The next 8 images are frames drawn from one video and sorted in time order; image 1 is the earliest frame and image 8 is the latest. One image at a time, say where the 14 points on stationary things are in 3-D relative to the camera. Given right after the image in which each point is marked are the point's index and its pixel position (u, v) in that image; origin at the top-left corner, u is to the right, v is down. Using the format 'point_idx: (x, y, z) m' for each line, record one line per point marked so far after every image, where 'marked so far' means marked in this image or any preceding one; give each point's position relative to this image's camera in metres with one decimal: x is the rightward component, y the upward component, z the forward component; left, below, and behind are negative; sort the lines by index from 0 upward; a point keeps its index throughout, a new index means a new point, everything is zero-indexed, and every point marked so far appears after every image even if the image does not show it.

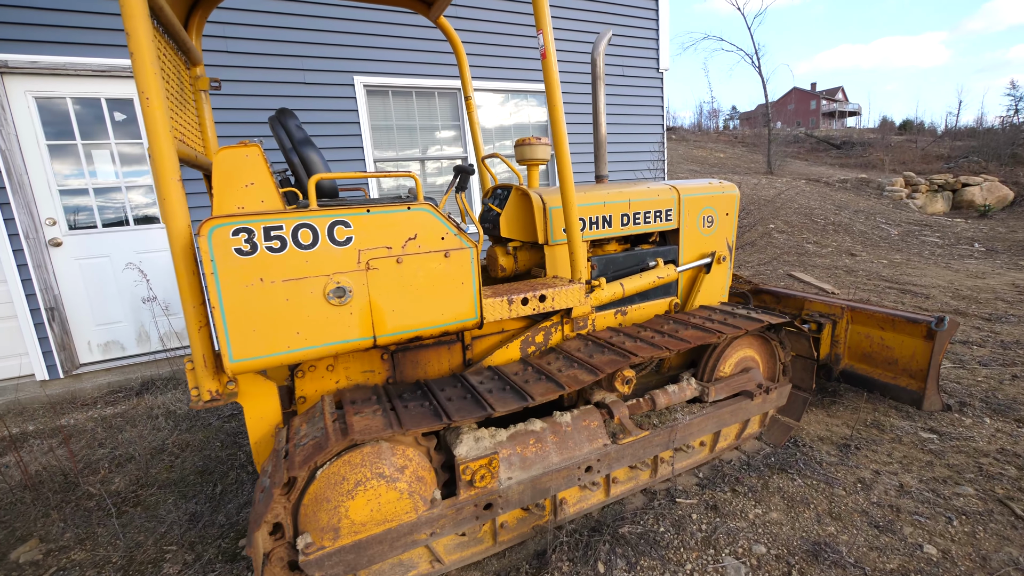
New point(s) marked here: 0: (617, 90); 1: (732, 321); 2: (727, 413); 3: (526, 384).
0: (+1.5, +2.9, +6.3) m
1: (+1.3, -0.2, +2.6) m
2: (+1.3, -0.7, +2.6) m
3: (+0.1, -0.5, +2.0) m
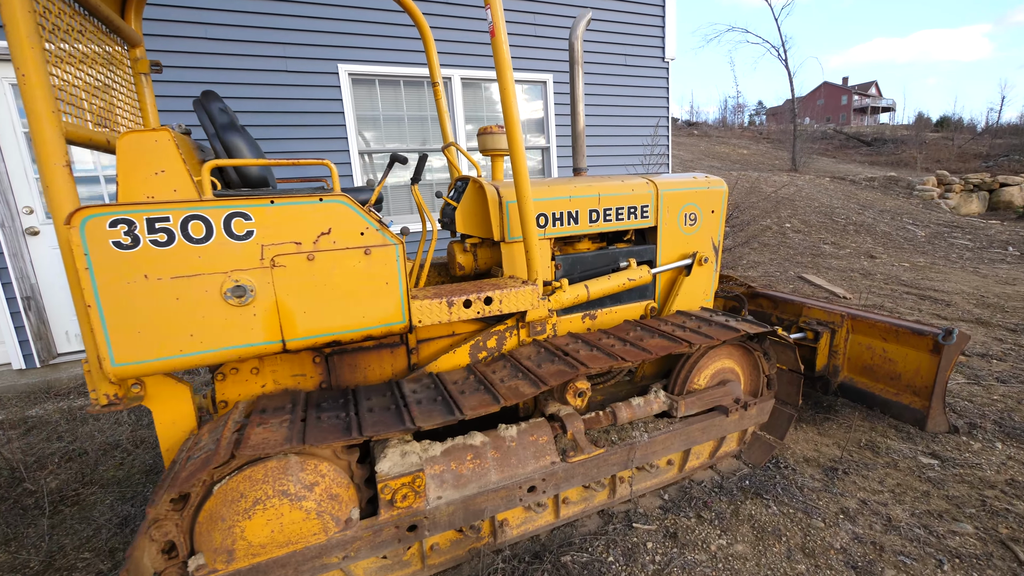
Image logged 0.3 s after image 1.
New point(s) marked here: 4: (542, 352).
0: (+1.5, +2.9, +6.1) m
1: (+1.1, -0.2, +2.4) m
2: (+1.0, -0.8, +2.3) m
3: (-0.2, -0.5, +1.9) m
4: (+0.2, -0.3, +2.2) m
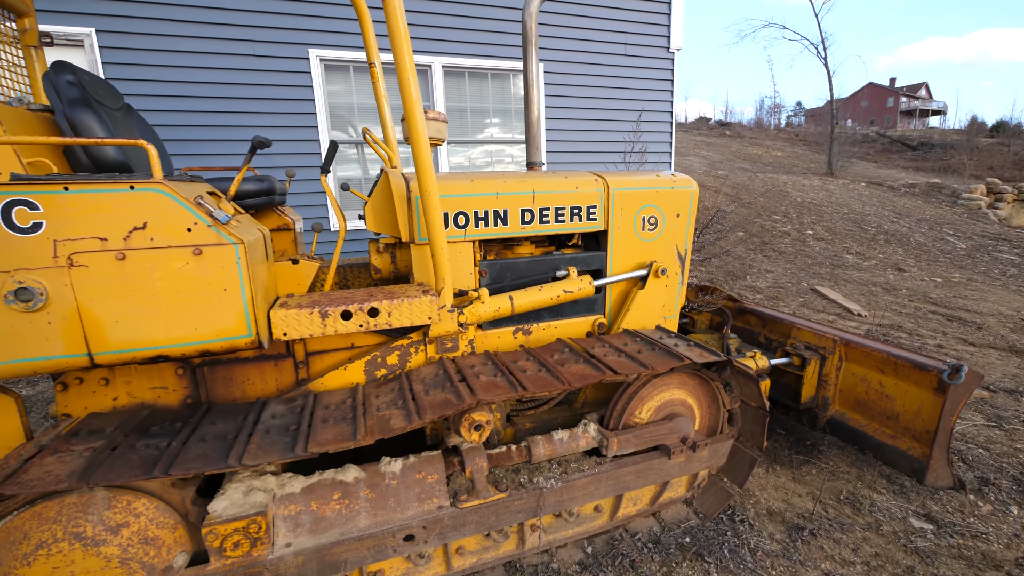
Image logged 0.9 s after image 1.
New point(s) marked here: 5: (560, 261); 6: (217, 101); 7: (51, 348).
0: (+1.4, +2.8, +5.7) m
1: (+0.6, -0.3, +2.0) m
2: (+0.5, -0.8, +2.0) m
3: (-0.7, -0.5, +1.6) m
4: (-0.3, -0.4, +1.8) m
5: (+0.3, +0.1, +2.3) m
6: (-2.9, +1.8, +4.2) m
7: (-1.4, -0.2, +1.3) m
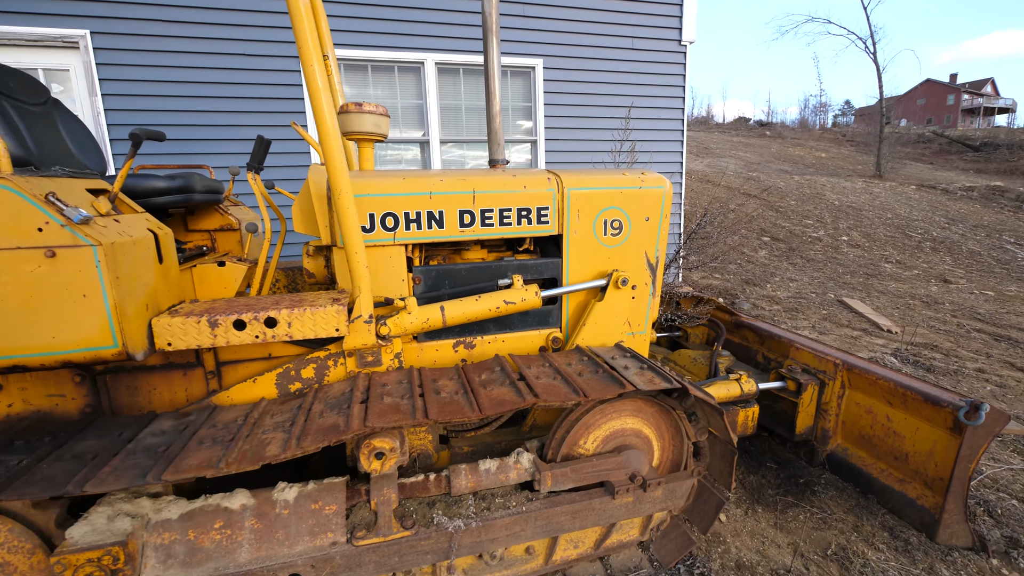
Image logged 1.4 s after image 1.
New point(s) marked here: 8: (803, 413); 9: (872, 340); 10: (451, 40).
0: (+1.4, +2.7, +5.3) m
1: (+0.3, -0.4, +1.7) m
2: (+0.2, -0.9, +1.7) m
3: (-1.0, -0.5, +1.4) m
4: (-0.6, -0.4, +1.7) m
5: (0.0, +0.1, +2.1) m
6: (-3.0, +1.8, +4.2) m
7: (-1.8, -0.2, +1.2) m
8: (+1.7, -0.7, +2.5) m
9: (+3.8, -0.5, +4.6) m
10: (-0.7, +2.8, +4.9) m
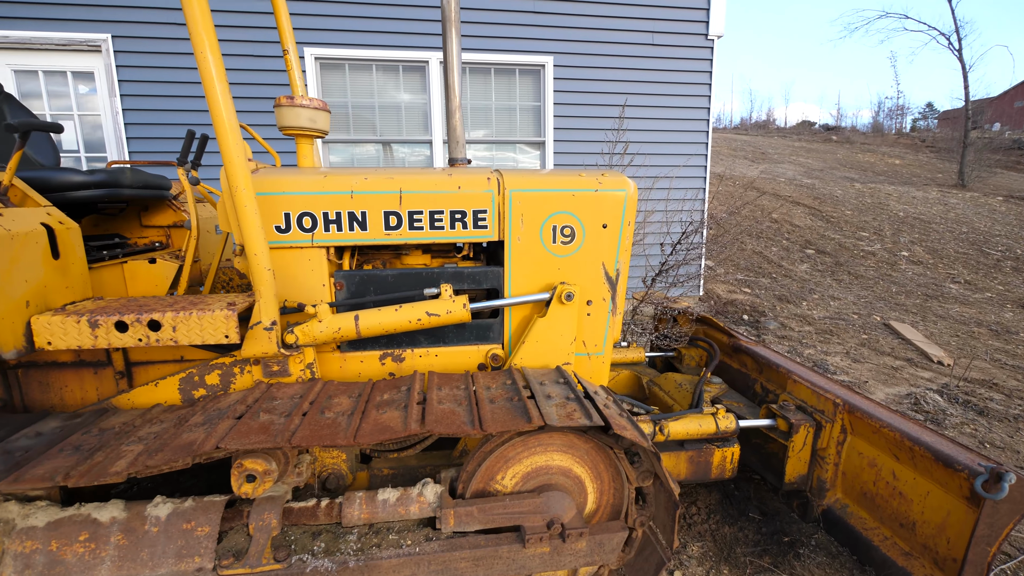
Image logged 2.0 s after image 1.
0: (+1.5, +2.6, +5.0) m
1: (0.0, -0.4, +1.5) m
2: (-0.2, -0.9, +1.5) m
3: (-1.4, -0.5, +1.3) m
4: (-1.0, -0.4, +1.5) m
5: (-0.3, +0.1, +1.9) m
6: (-3.0, +1.9, +4.4) m
7: (-2.1, -0.2, +1.2) m
8: (+1.4, -0.8, +2.1) m
9: (+3.7, -0.8, +4.0) m
10: (-0.6, +2.7, +4.8) m
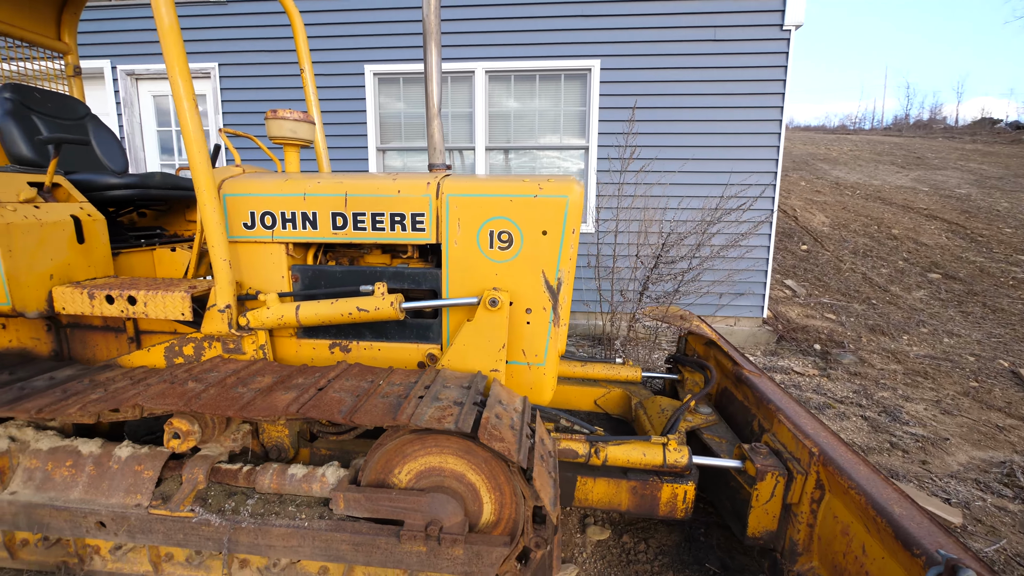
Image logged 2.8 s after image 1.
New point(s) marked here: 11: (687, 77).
0: (+2.1, +2.4, +4.6) m
1: (-0.5, -0.4, +1.6) m
2: (-0.6, -0.9, +1.6) m
3: (-1.8, -0.4, +1.7) m
4: (-1.4, -0.4, +1.8) m
5: (-0.6, +0.1, +2.0) m
6: (-2.5, +2.0, +5.0) m
7: (-2.5, 0.0, +1.8) m
8: (+1.0, -0.9, +1.8) m
9: (+3.7, -1.1, +3.1) m
10: (-0.1, +2.7, +4.9) m
11: (+1.9, +2.3, +4.7) m
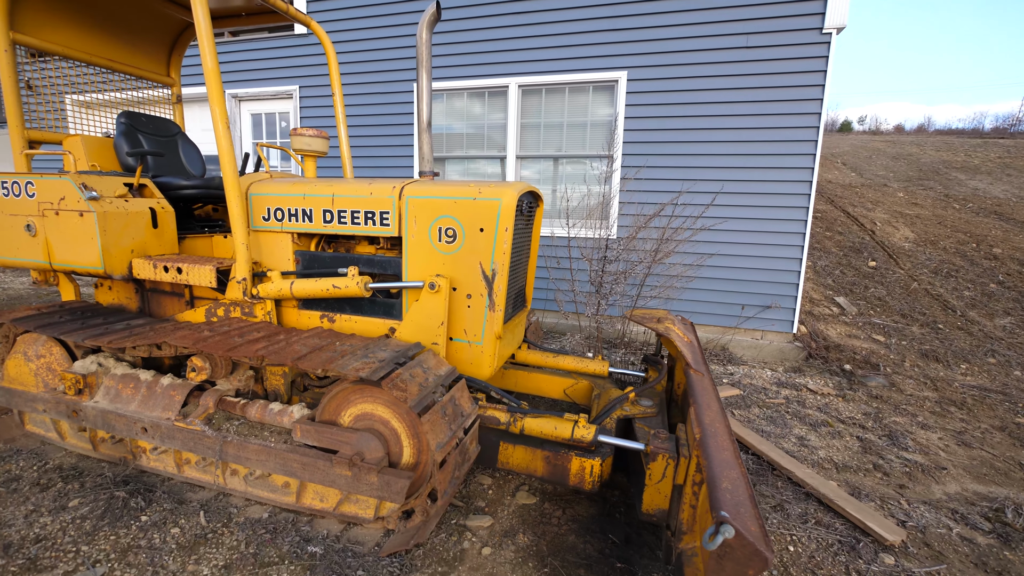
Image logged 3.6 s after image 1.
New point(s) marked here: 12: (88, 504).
0: (+2.4, +2.3, +4.6) m
1: (-0.8, -0.3, +2.0) m
2: (-1.0, -0.8, +2.1) m
3: (-2.2, -0.3, +2.4) m
4: (-1.7, -0.2, +2.4) m
5: (-0.9, +0.2, +2.5) m
6: (-2.1, +2.2, +5.8) m
7: (-2.8, +0.2, +2.6) m
8: (+0.6, -0.9, +2.0) m
9: (+3.5, -1.2, +2.7) m
10: (+0.3, +2.7, +5.2) m
11: (+2.2, +2.2, +4.6) m
12: (-2.1, -1.1, +2.2) m
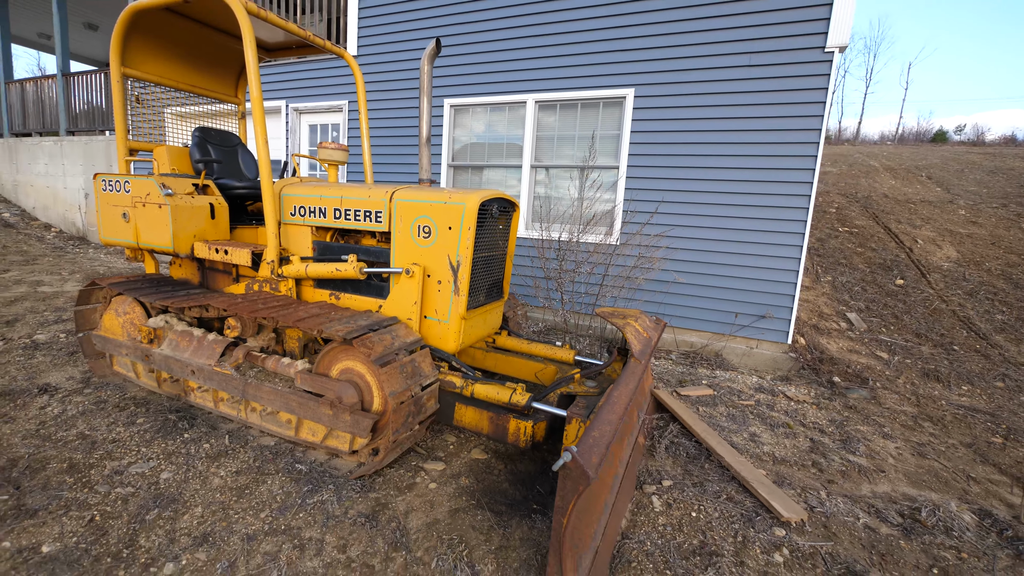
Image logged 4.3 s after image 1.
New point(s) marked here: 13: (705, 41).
0: (+2.5, +2.2, +4.8) m
1: (-1.1, -0.2, +2.6) m
2: (-1.3, -0.7, +2.6) m
3: (-2.4, -0.1, +3.1) m
4: (-1.9, -0.1, +3.1) m
5: (-1.1, +0.3, +3.1) m
6: (-1.8, +2.3, +6.5) m
7: (-3.0, +0.4, +3.4) m
8: (+0.3, -0.9, +2.4) m
9: (+3.2, -1.3, +2.8) m
10: (+0.6, +2.7, +5.7) m
11: (+2.3, +2.1, +4.9) m
12: (-2.4, -0.9, +2.9) m
13: (+2.2, +2.8, +4.8) m
